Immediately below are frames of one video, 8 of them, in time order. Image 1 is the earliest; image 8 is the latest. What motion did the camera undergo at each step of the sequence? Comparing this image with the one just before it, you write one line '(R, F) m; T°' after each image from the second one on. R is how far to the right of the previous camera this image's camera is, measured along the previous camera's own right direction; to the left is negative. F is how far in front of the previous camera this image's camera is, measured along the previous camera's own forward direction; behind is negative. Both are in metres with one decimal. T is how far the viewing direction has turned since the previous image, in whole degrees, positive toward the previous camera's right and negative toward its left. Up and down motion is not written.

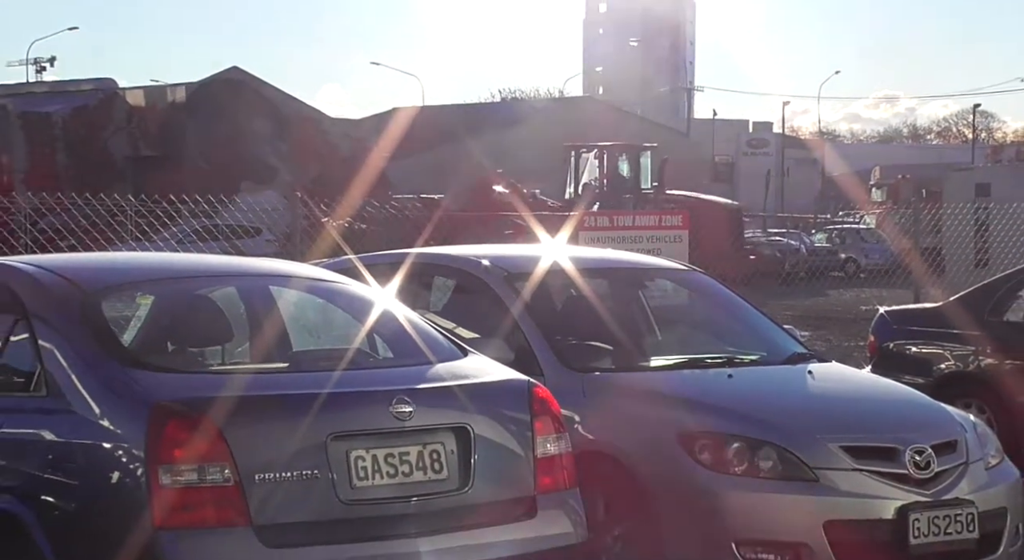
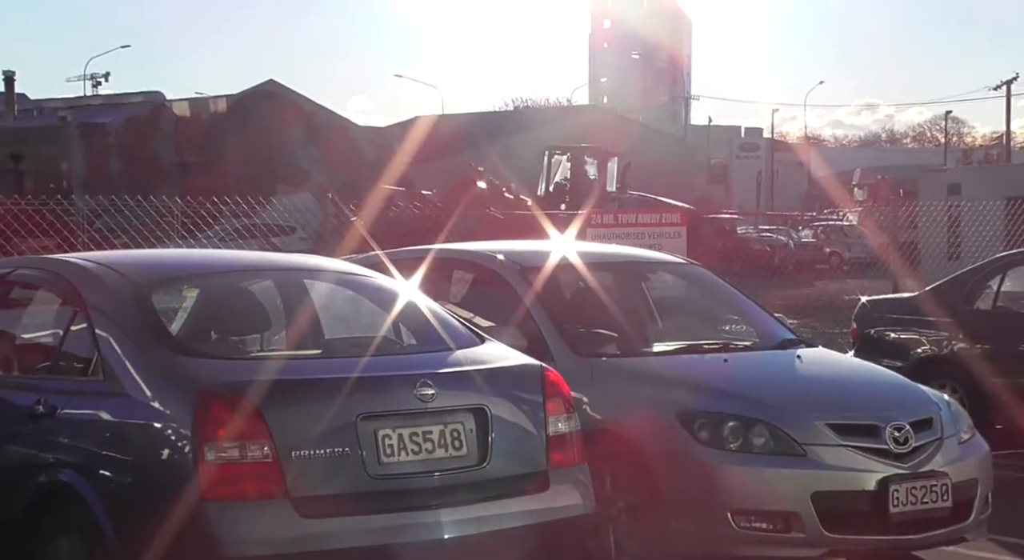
(0.0, -0.4) m; -1°
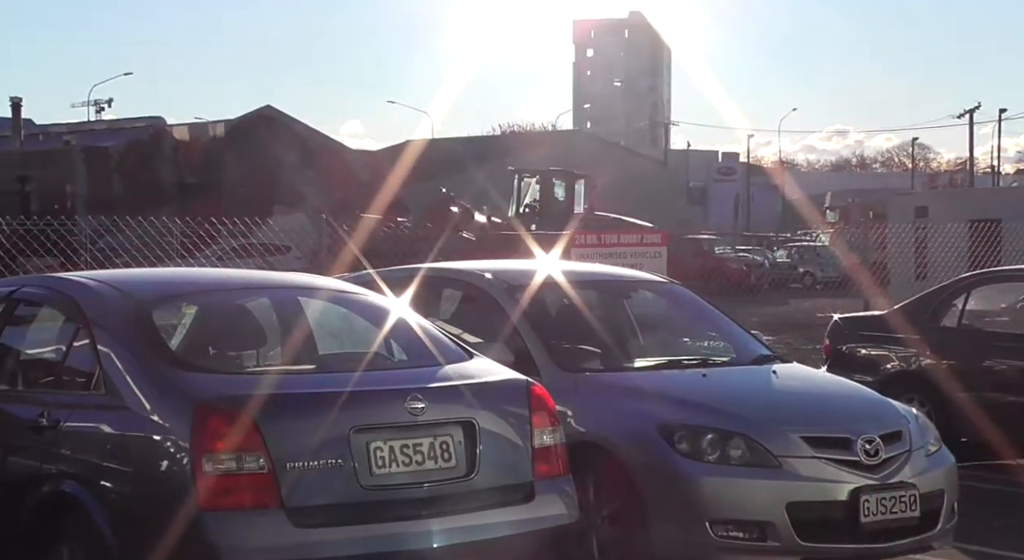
(0.0, -0.2) m; +1°
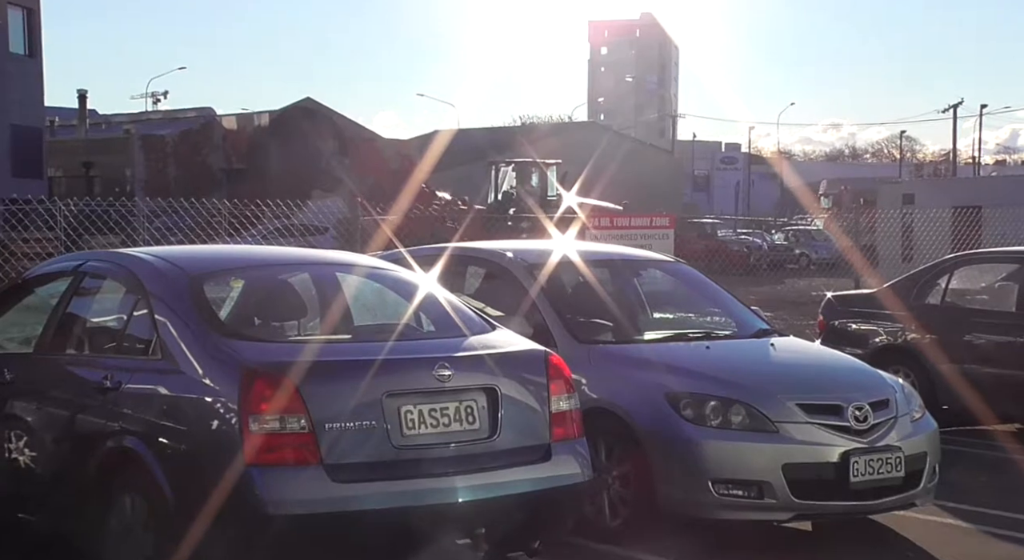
(0.0, -0.4) m; -1°
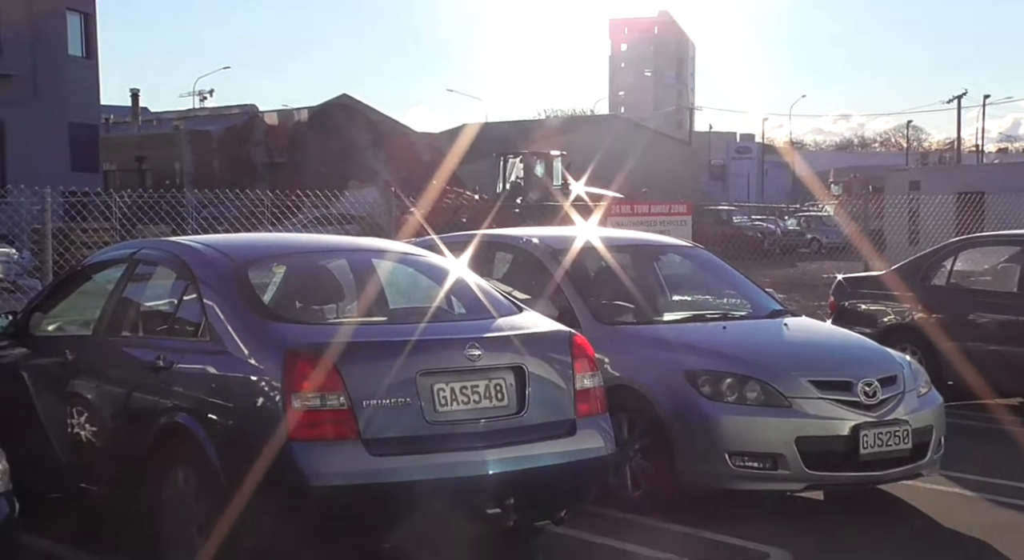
(0.0, -0.3) m; -1°
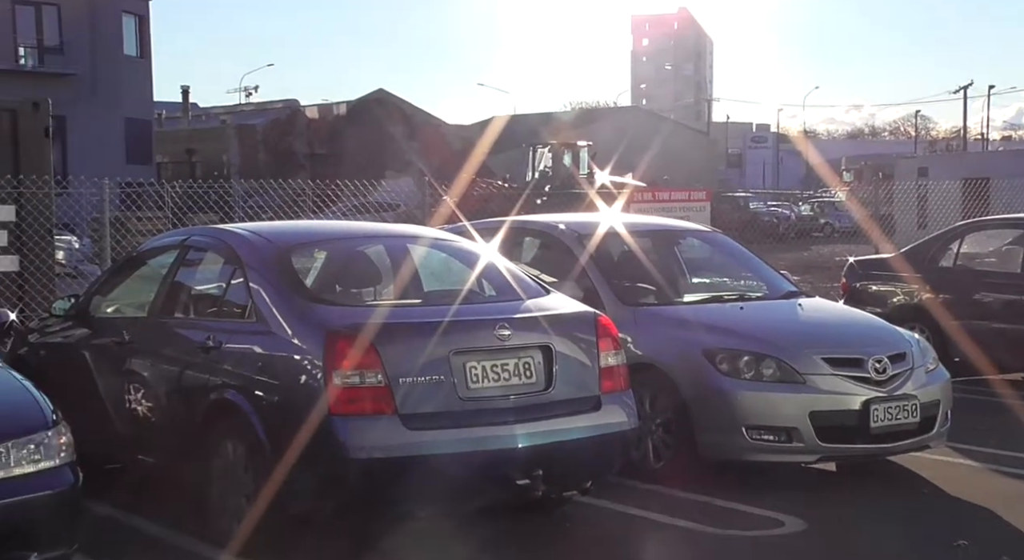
(0.0, -0.3) m; -1°
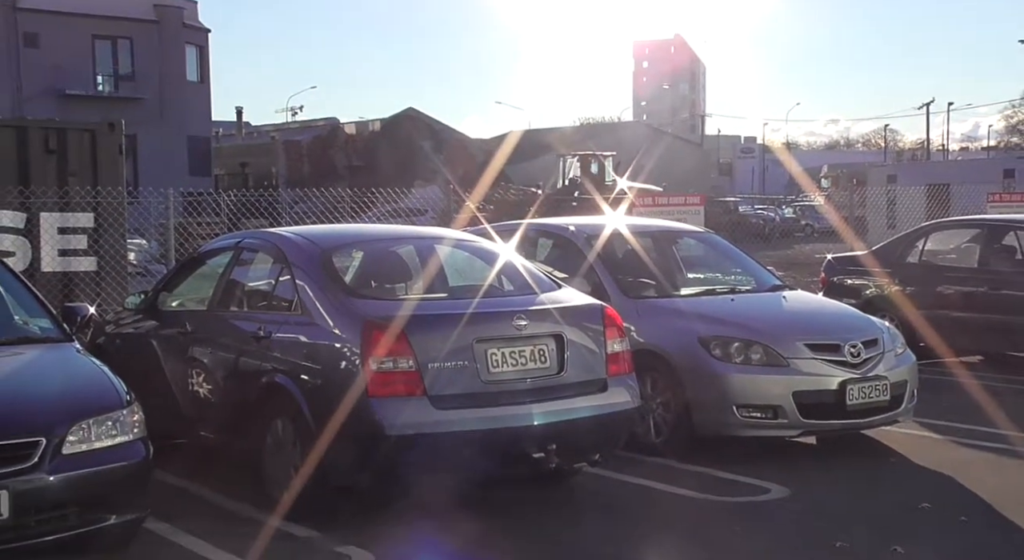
(0.0, -0.7) m; -1°
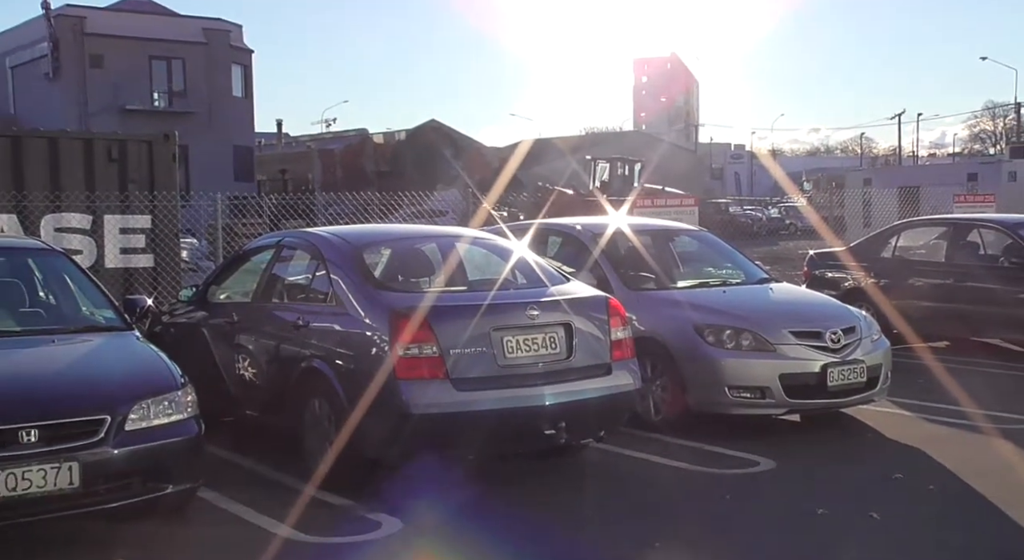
(0.0, -0.7) m; -1°
